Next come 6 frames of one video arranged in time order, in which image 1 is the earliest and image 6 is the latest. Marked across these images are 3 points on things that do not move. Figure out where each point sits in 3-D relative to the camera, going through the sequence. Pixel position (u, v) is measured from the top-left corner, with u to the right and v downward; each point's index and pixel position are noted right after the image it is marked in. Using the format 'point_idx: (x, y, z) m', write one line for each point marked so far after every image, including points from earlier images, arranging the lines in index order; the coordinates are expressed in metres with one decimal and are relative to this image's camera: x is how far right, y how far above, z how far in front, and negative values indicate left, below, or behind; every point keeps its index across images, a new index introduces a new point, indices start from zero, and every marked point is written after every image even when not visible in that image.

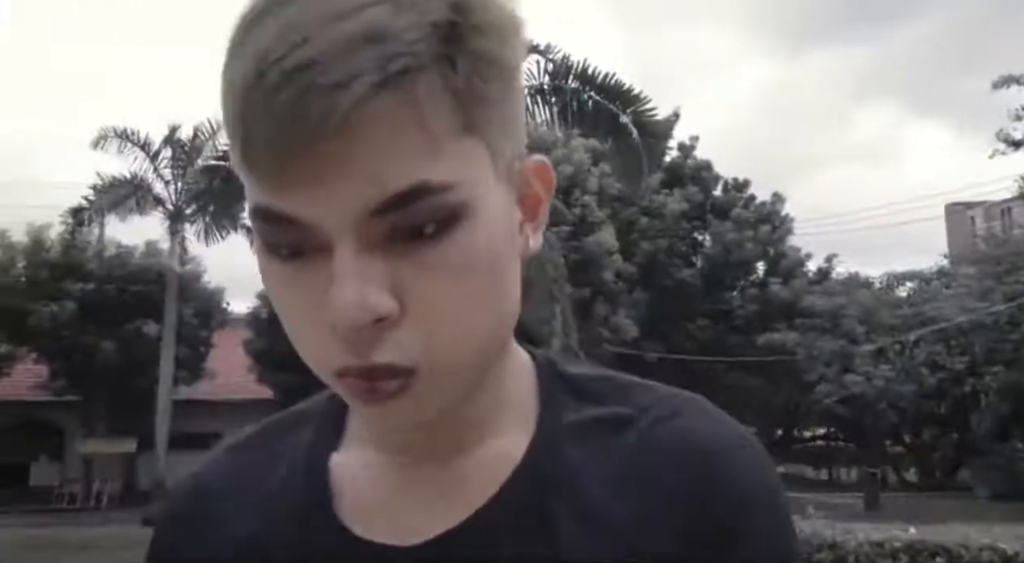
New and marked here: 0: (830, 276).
0: (+5.8, +0.1, +18.6) m
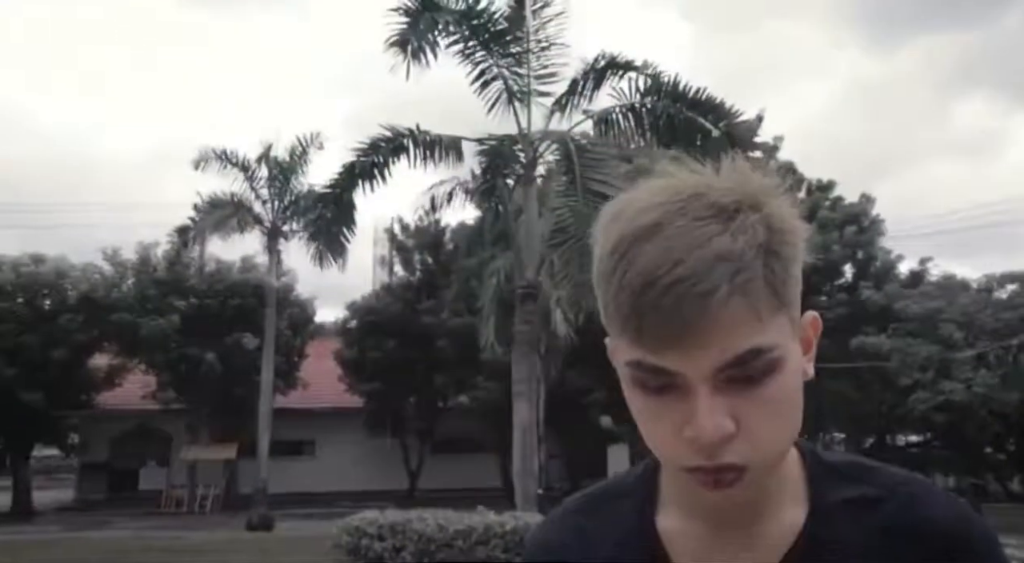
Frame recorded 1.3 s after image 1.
0: (+7.5, +0.1, +18.3) m
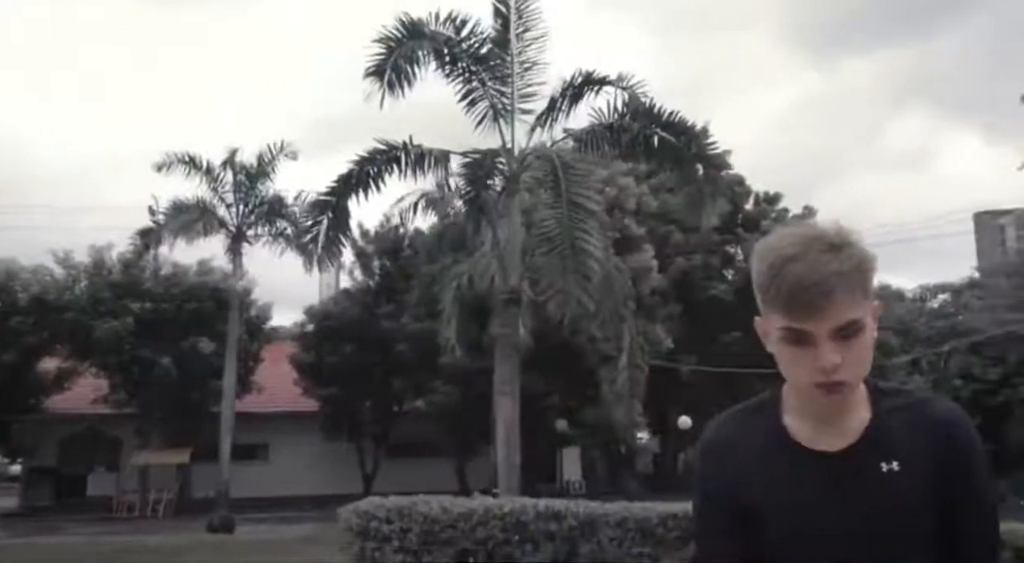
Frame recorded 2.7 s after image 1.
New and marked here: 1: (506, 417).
0: (+6.8, -0.1, +19.4) m
1: (0.0, -1.2, +8.8) m
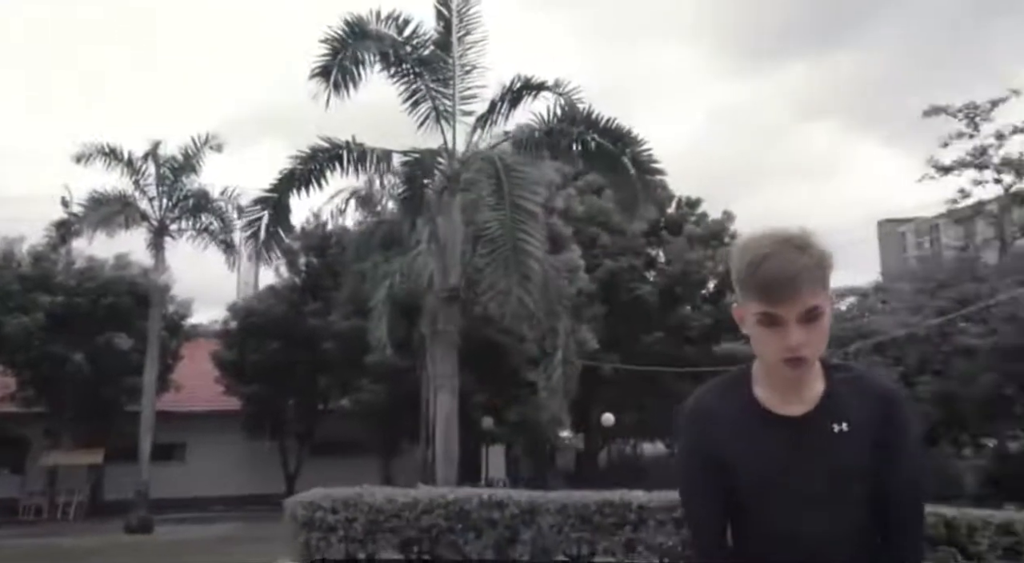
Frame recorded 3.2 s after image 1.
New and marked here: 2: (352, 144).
0: (+5.4, -0.2, +20.1) m
1: (-0.6, -1.2, +9.0) m
2: (-1.5, +1.3, +9.4) m
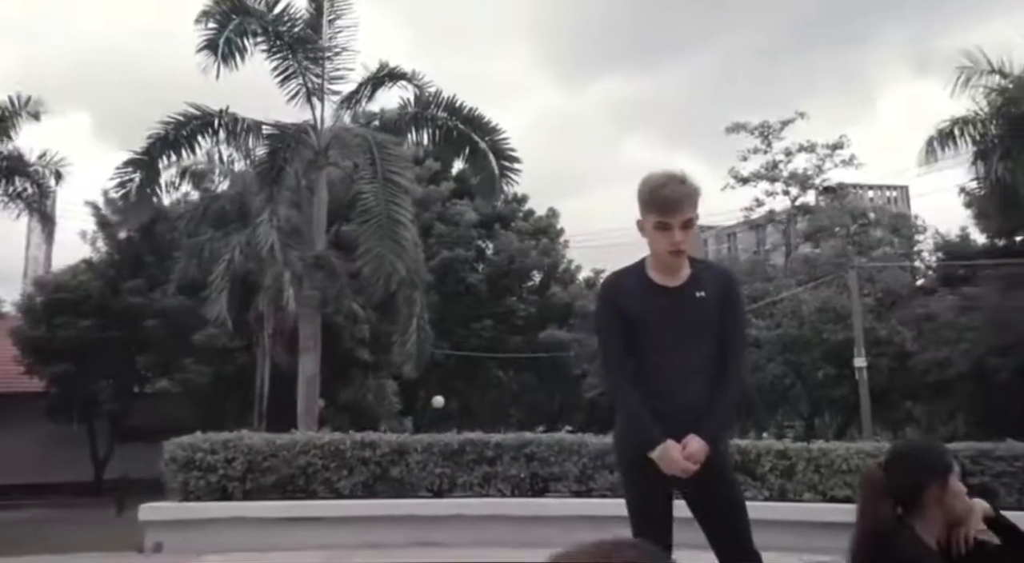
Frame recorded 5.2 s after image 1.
0: (+1.8, -0.1, +21.8) m
1: (-2.0, -0.9, +9.8) m
2: (-2.9, +1.6, +10.0) m
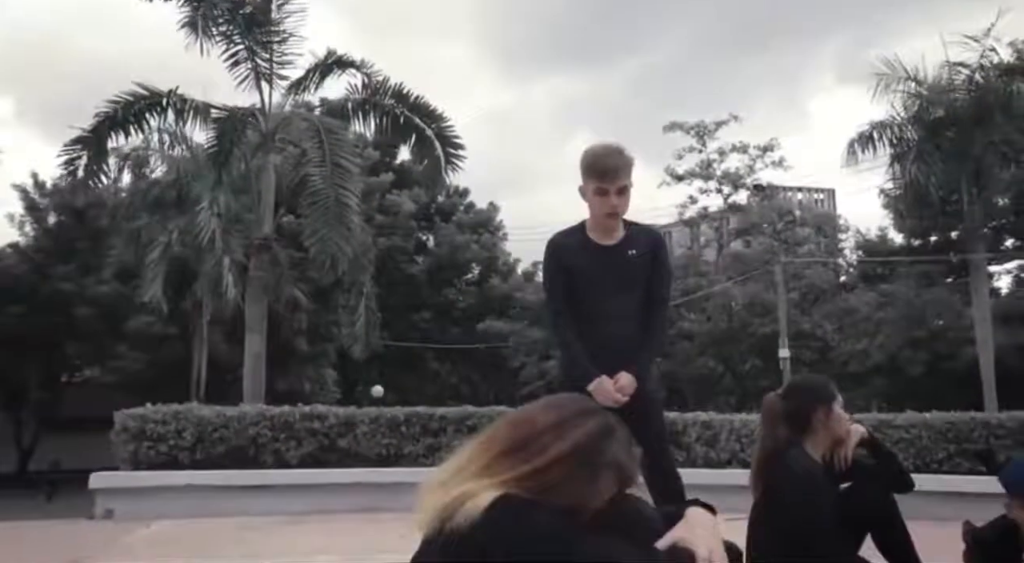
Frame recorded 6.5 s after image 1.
0: (+0.5, +0.1, +22.3) m
1: (-2.6, -0.7, +10.0) m
2: (-3.4, +1.8, +10.2) m
